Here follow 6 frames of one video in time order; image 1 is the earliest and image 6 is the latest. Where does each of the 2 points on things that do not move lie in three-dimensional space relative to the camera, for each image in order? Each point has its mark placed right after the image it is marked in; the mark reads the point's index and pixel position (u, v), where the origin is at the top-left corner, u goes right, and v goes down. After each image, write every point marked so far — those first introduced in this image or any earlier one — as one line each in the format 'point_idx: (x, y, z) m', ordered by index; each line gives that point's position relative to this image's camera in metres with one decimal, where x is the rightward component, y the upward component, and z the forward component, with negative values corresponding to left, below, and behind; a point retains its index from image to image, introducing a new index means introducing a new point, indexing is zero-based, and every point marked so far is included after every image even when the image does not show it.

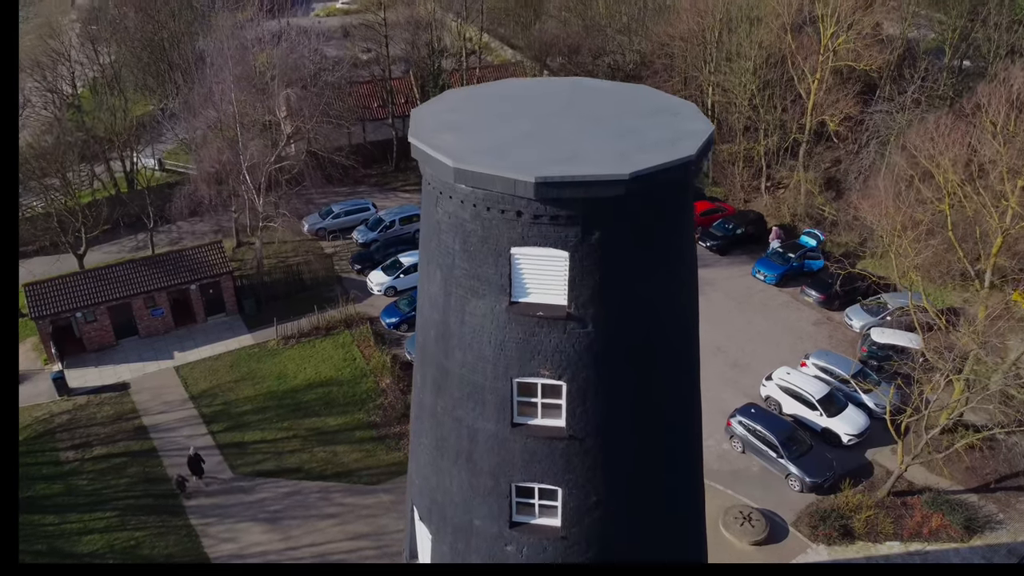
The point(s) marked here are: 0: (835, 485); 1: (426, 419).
0: (+8.3, -5.0, +19.8) m
1: (-1.1, -1.6, +9.7) m
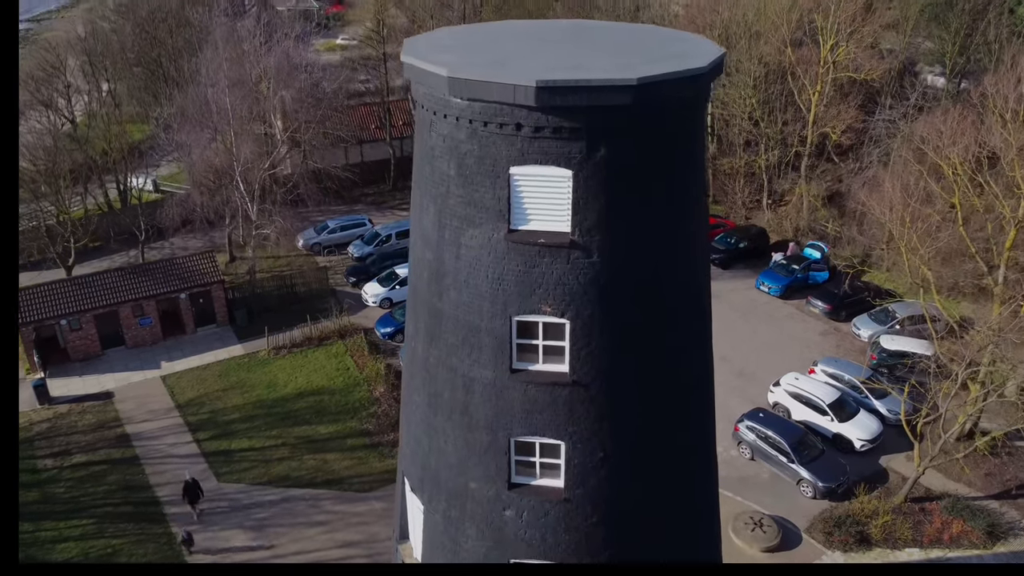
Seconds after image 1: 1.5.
0: (+8.3, -5.0, +18.9) m
1: (-1.1, -1.0, +8.9) m
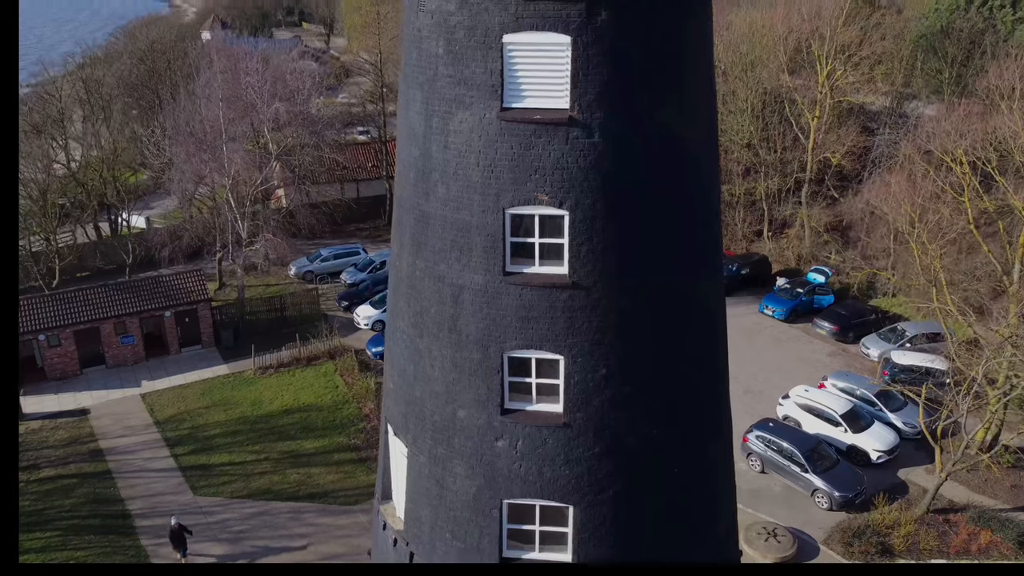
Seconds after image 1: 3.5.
0: (+8.2, -4.9, +17.7) m
1: (-1.2, 0.0, +8.1) m
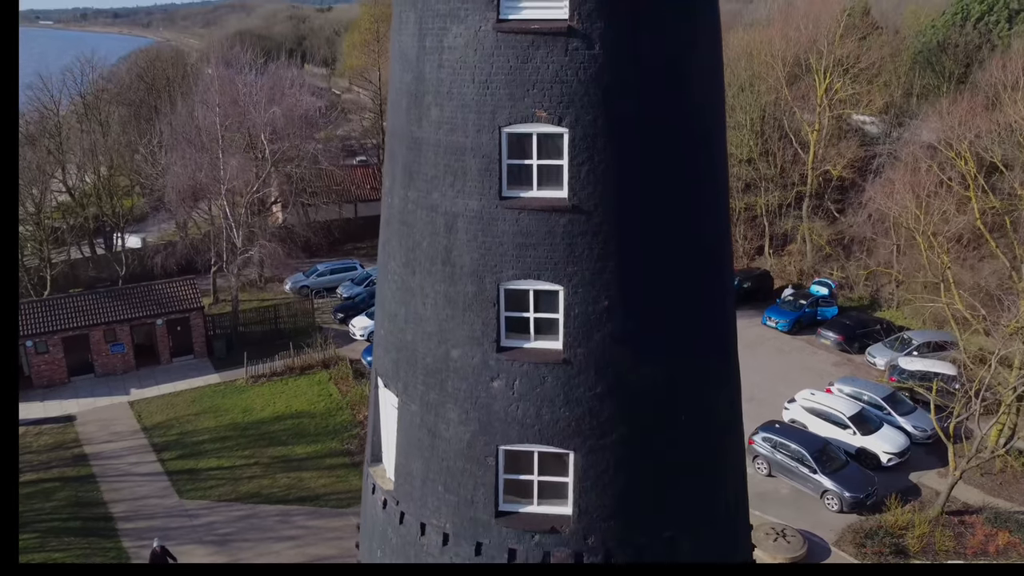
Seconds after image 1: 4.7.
0: (+8.1, -4.8, +17.0) m
1: (-1.2, +0.6, +7.8) m
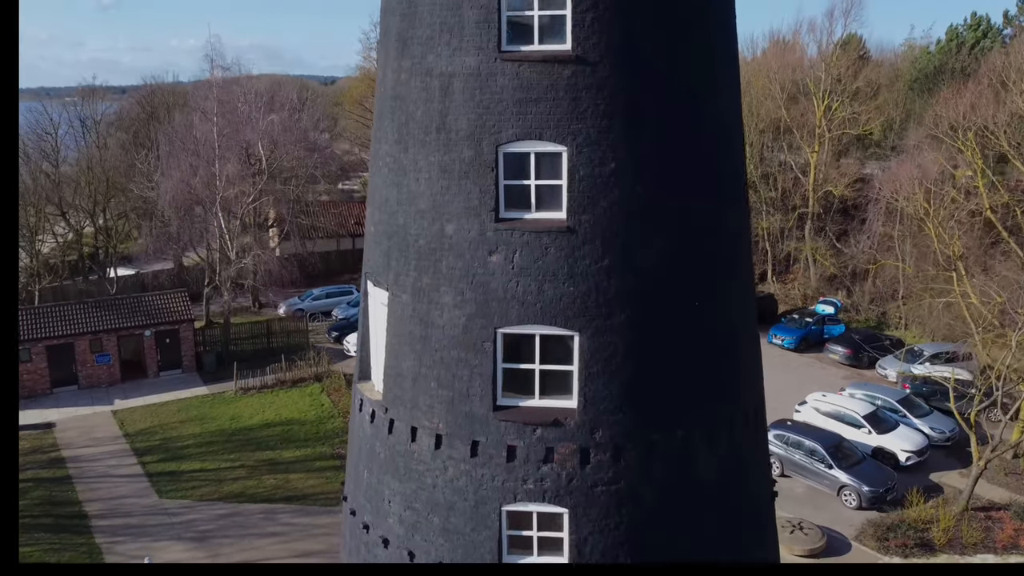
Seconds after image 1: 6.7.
0: (+8.1, -4.5, +16.1) m
1: (-1.2, +1.7, +7.3) m
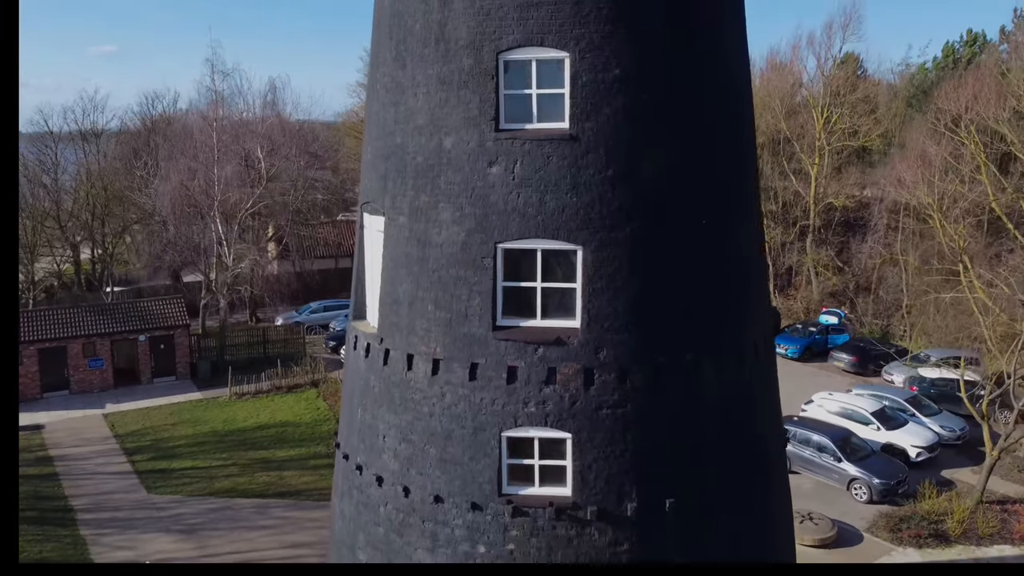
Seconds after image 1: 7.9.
0: (+8.1, -4.2, +15.6) m
1: (-1.2, +2.4, +7.1) m
